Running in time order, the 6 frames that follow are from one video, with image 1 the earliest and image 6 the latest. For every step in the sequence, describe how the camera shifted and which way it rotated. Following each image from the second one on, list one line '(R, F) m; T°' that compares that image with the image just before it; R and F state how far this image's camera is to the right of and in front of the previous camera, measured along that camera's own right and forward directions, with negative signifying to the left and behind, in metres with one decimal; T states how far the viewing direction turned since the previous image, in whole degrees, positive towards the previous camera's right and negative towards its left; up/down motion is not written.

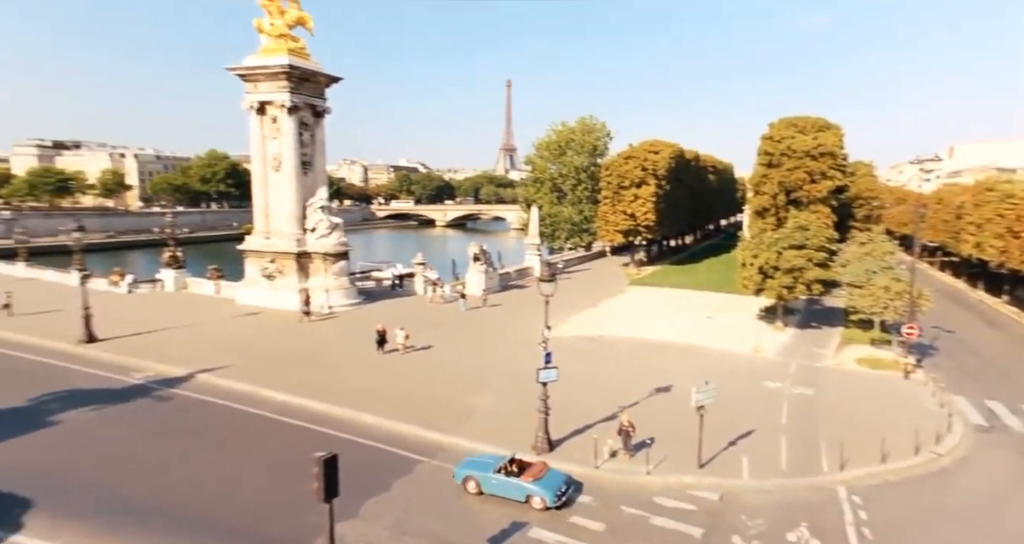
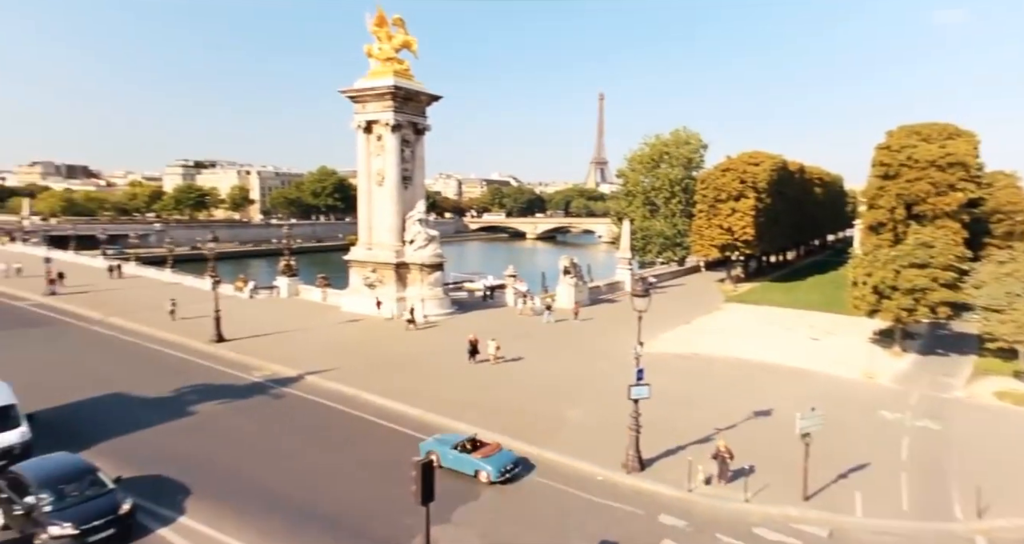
(-0.2, +0.1) m; -8°
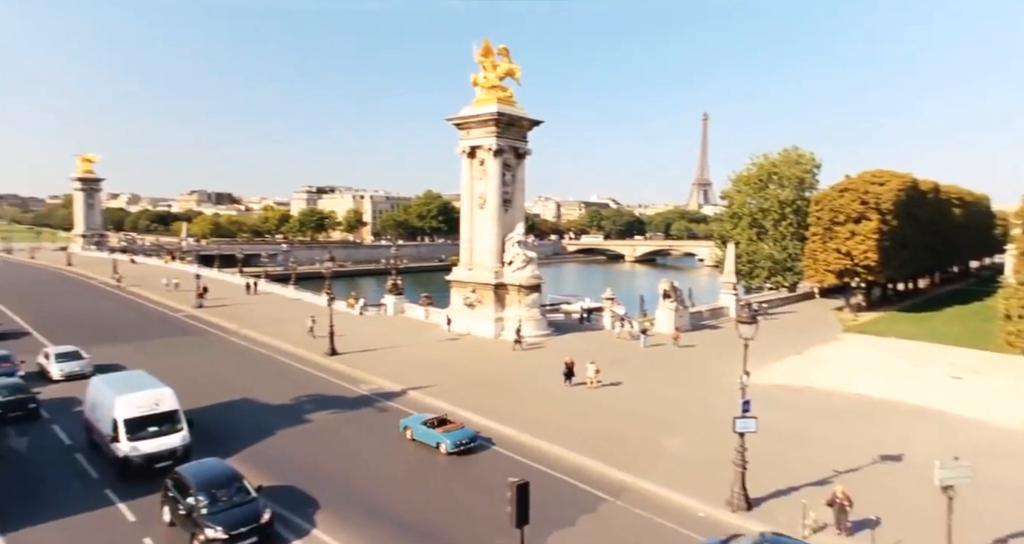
(0.0, -0.1) m; -9°
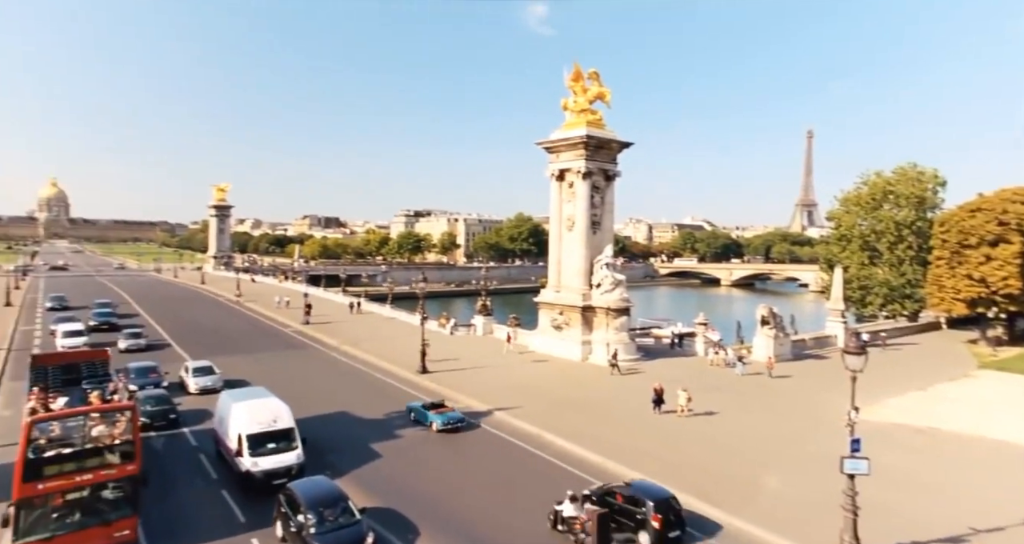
(+0.2, 0.0) m; -9°
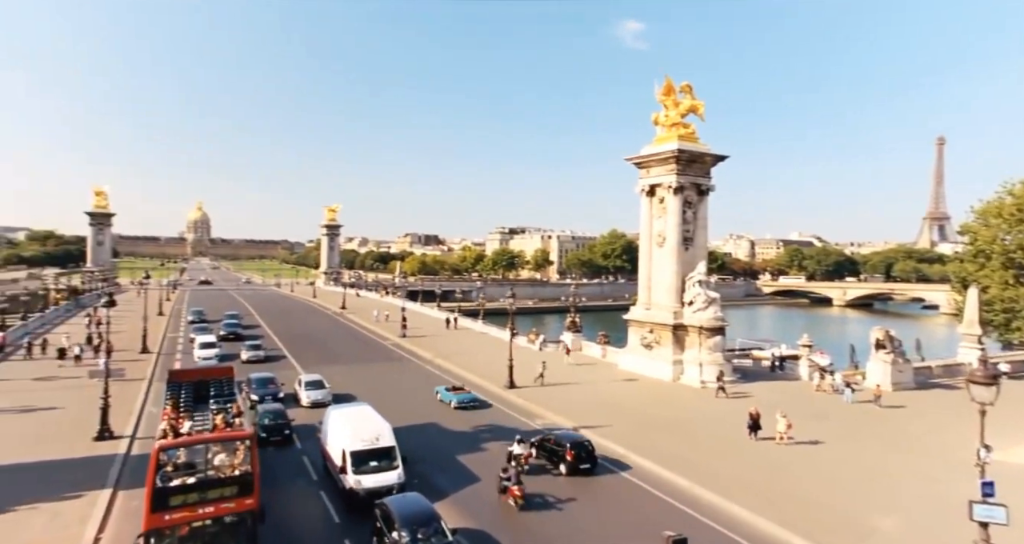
(+0.7, -0.1) m; -10°
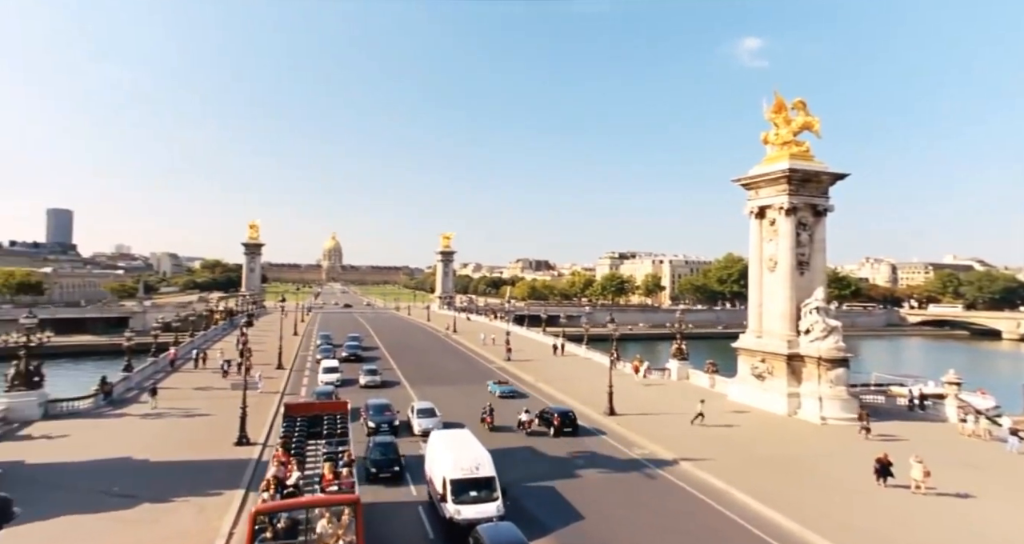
(+1.6, 0.0) m; -12°
